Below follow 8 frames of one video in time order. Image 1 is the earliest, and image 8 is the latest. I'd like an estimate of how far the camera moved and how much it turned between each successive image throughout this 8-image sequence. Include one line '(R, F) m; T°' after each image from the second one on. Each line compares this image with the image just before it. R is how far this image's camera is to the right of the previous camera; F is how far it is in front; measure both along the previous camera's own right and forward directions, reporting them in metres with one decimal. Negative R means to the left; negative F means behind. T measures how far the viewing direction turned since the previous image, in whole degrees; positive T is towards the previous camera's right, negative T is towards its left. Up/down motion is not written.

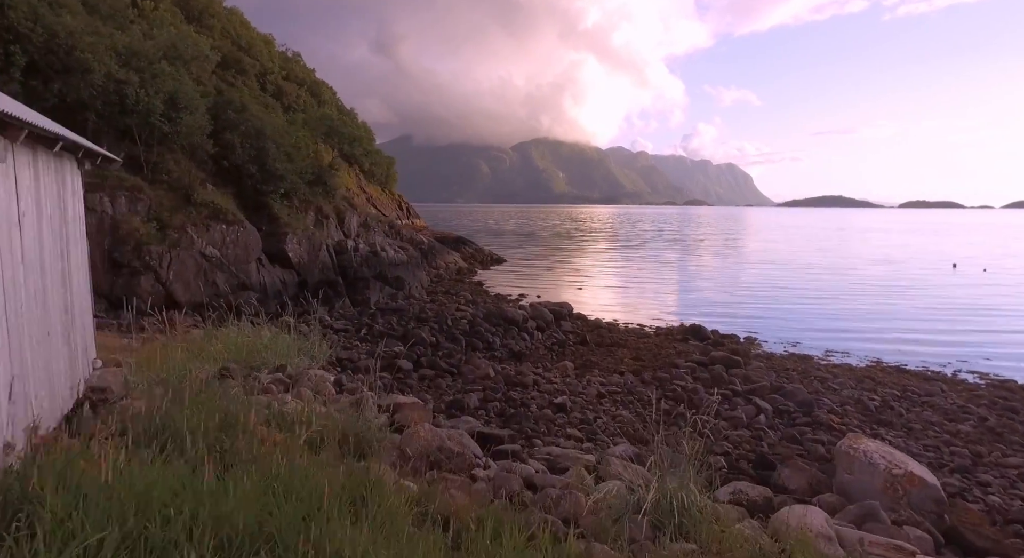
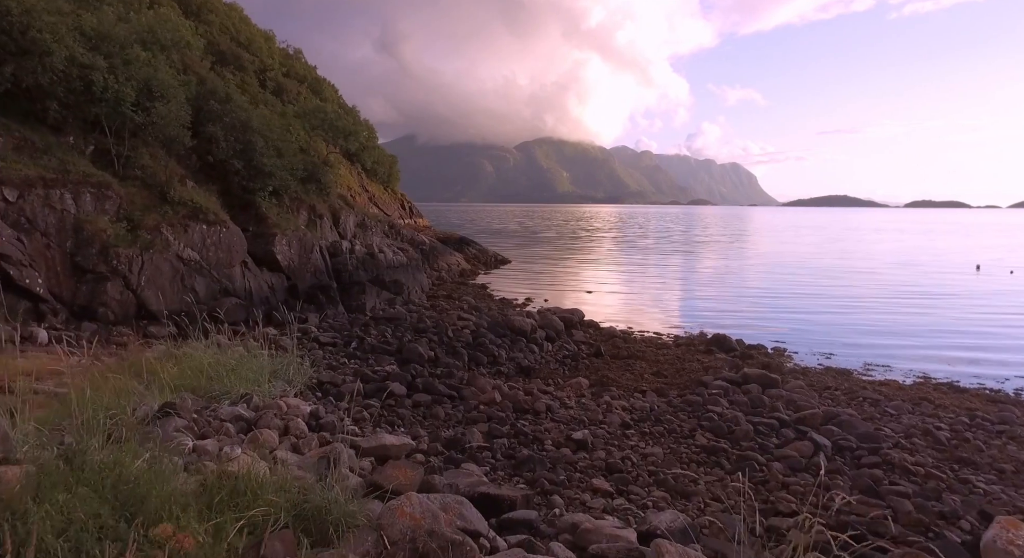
(-0.1, +1.8) m; 0°
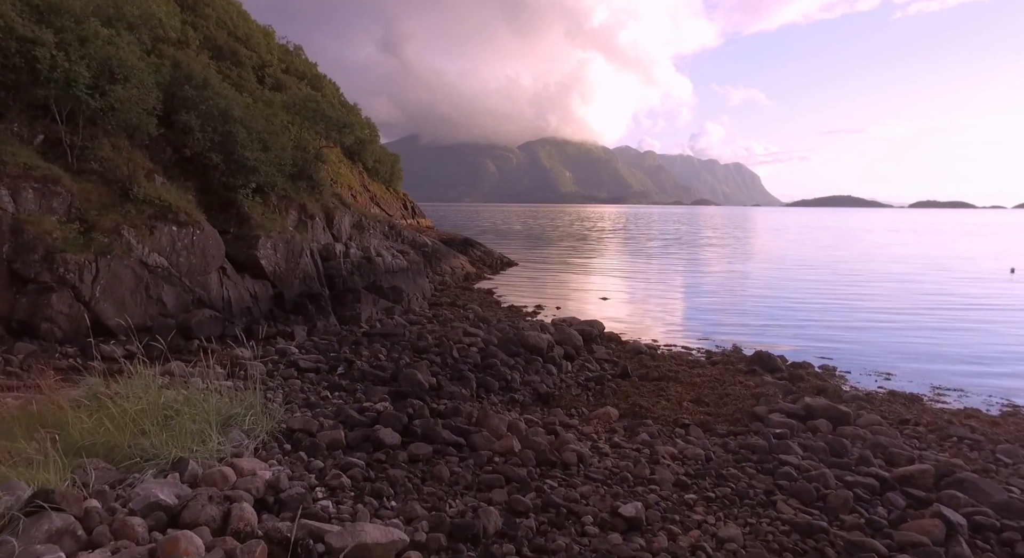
(-0.3, +2.4) m; 0°
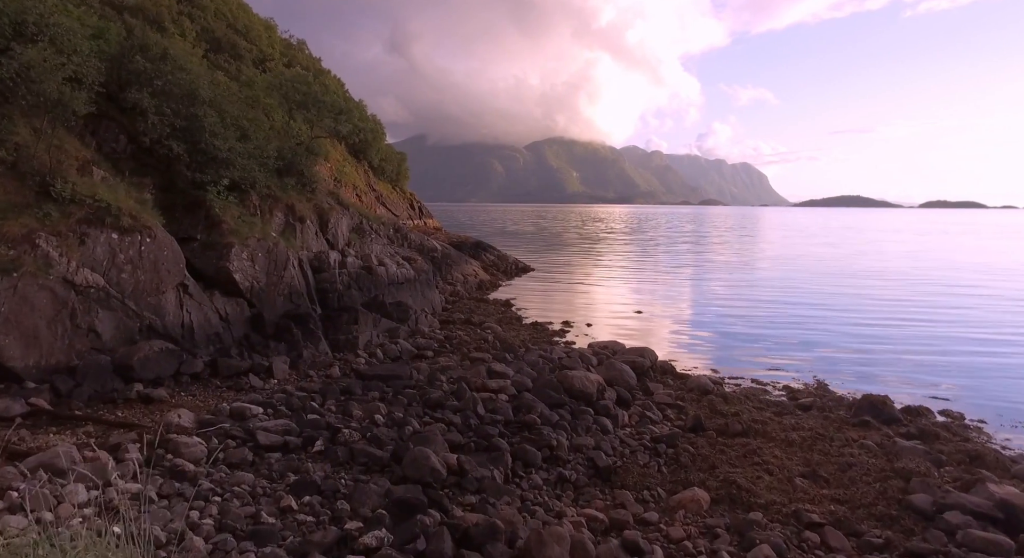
(-0.6, +3.8) m; -1°
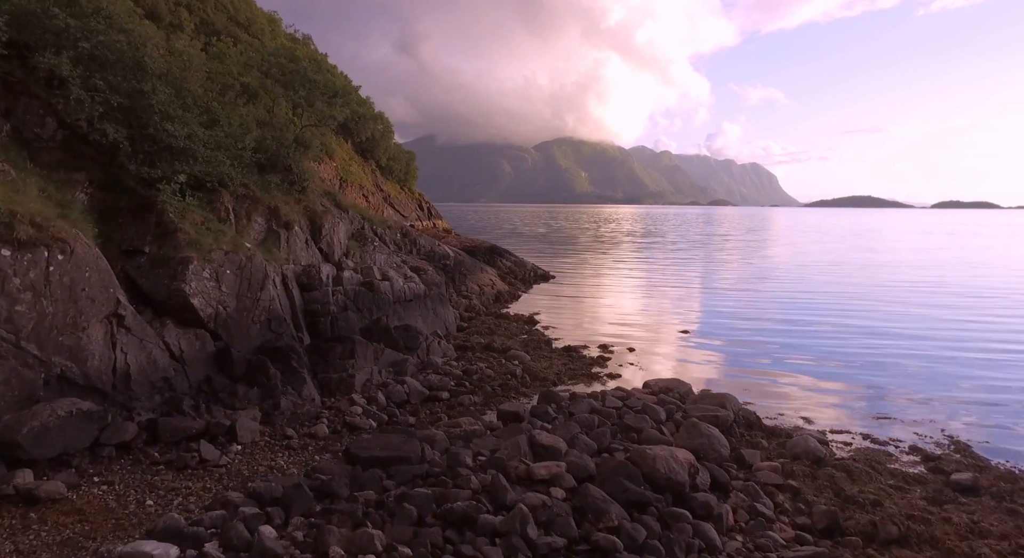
(-0.6, +3.8) m; -1°
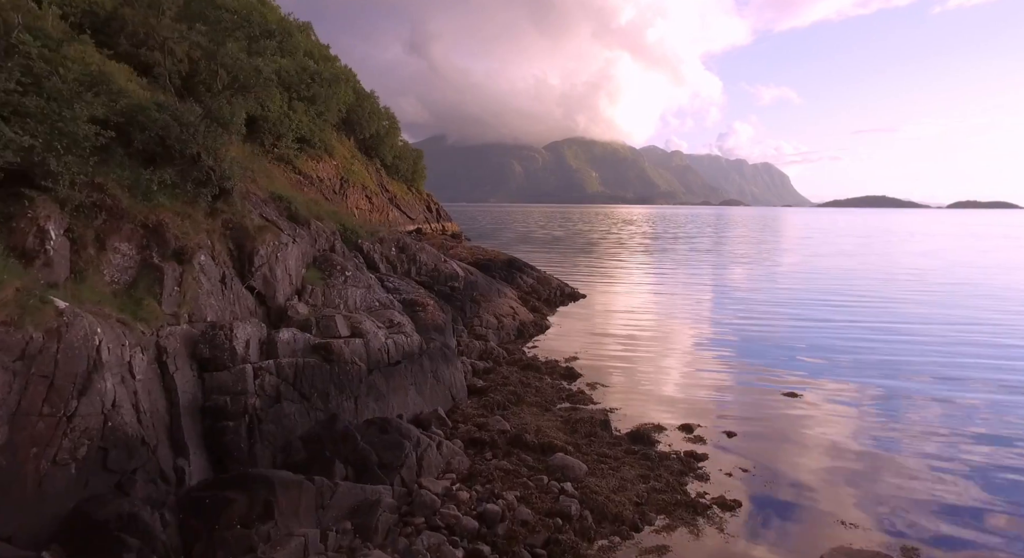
(-0.6, +7.0) m; -1°
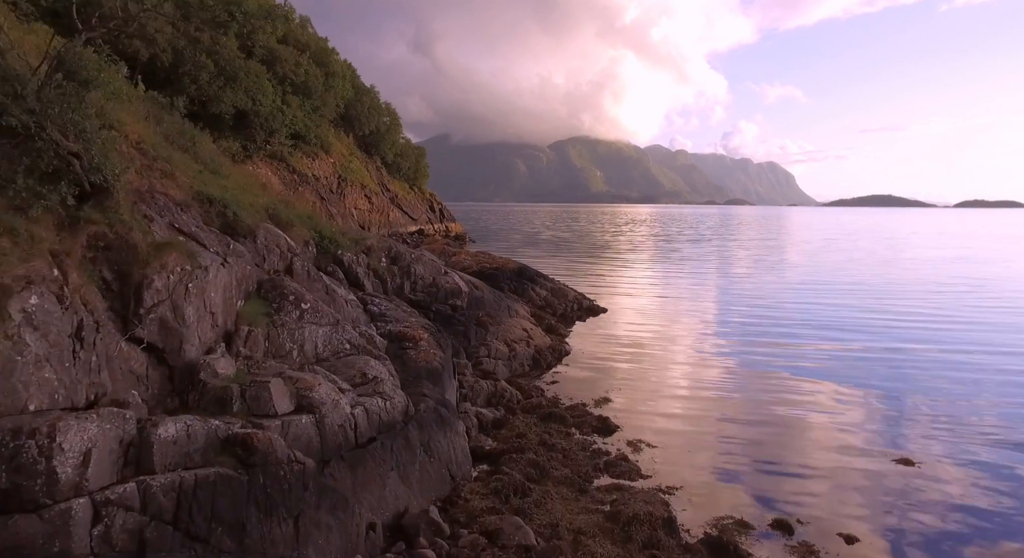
(-0.3, +4.2) m; 0°
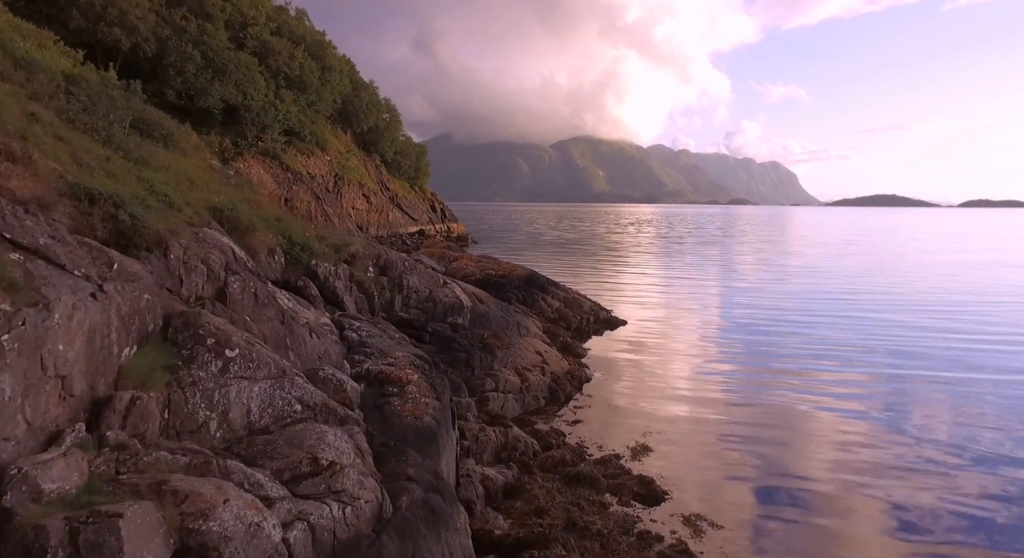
(-0.2, +3.4) m; 0°
